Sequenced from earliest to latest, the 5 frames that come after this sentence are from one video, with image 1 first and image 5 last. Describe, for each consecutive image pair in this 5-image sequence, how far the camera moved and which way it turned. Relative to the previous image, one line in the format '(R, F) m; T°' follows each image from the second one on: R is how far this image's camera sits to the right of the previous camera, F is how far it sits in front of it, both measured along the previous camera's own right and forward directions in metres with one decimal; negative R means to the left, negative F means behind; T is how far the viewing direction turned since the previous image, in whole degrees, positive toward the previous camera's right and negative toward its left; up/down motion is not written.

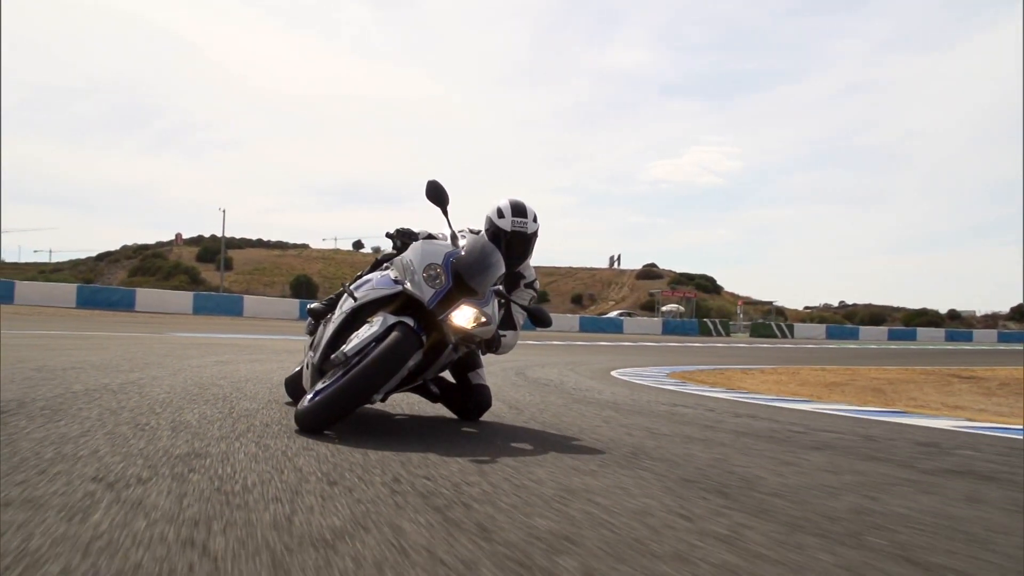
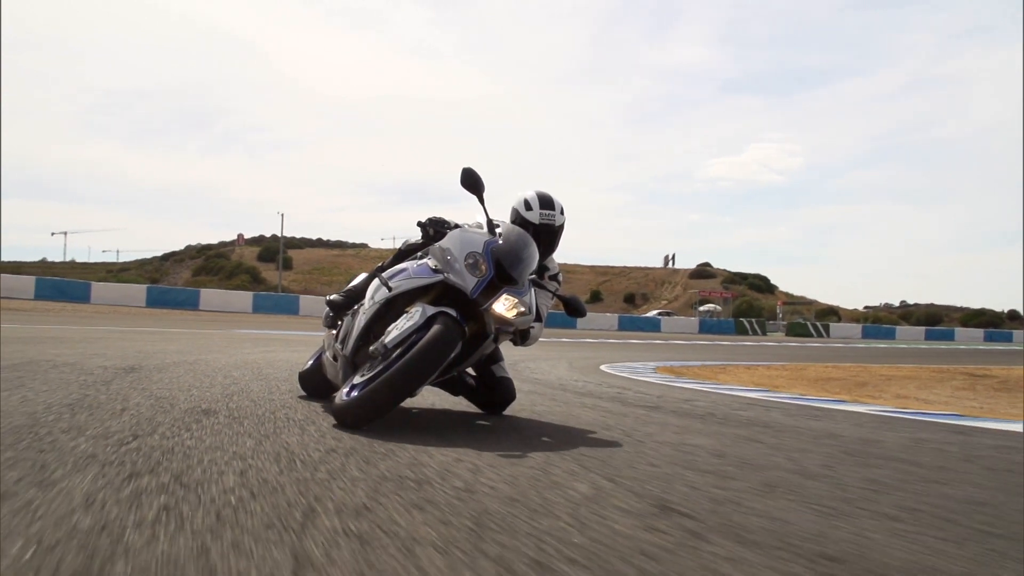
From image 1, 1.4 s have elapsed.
(+0.4, -1.0) m; -4°
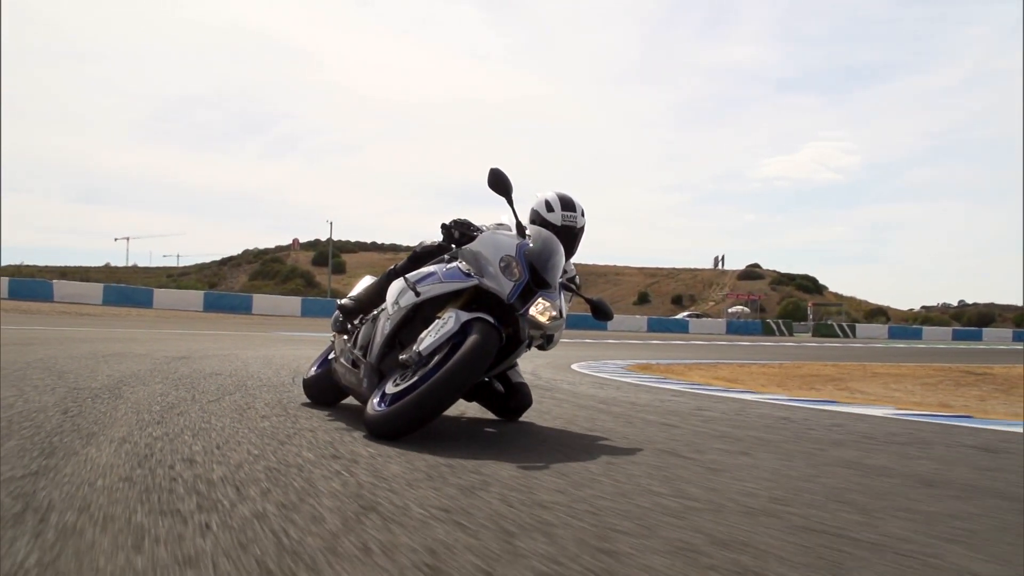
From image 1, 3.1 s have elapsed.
(+0.5, -1.1) m; -3°
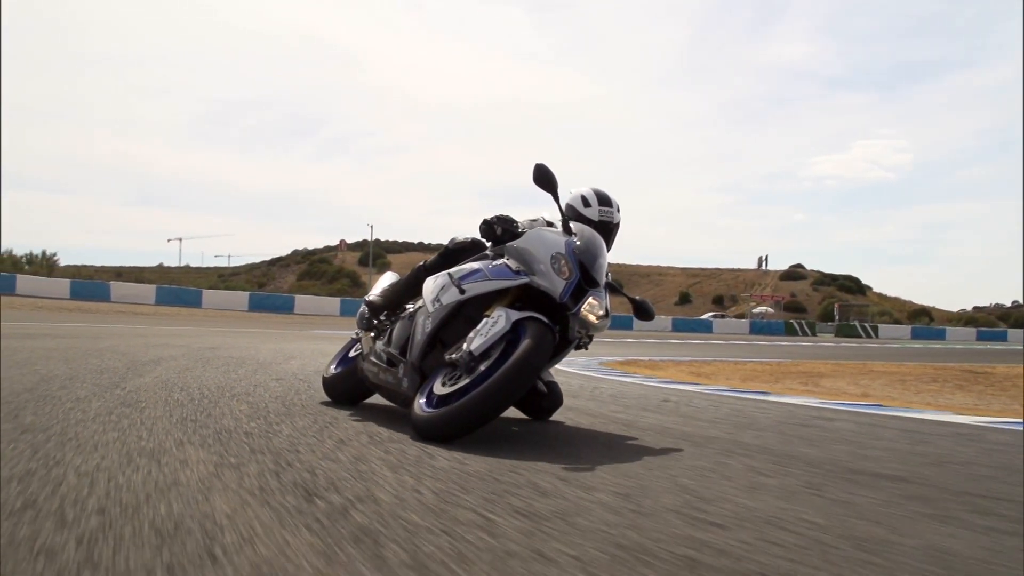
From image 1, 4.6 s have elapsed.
(+0.5, -1.0) m; -3°
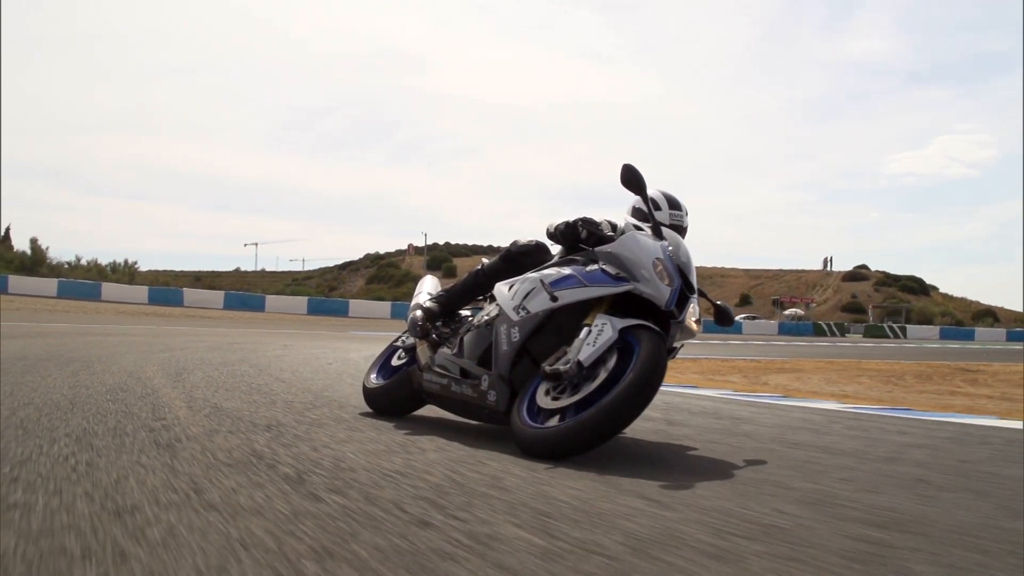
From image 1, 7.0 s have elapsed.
(+0.9, -1.6) m; -4°
